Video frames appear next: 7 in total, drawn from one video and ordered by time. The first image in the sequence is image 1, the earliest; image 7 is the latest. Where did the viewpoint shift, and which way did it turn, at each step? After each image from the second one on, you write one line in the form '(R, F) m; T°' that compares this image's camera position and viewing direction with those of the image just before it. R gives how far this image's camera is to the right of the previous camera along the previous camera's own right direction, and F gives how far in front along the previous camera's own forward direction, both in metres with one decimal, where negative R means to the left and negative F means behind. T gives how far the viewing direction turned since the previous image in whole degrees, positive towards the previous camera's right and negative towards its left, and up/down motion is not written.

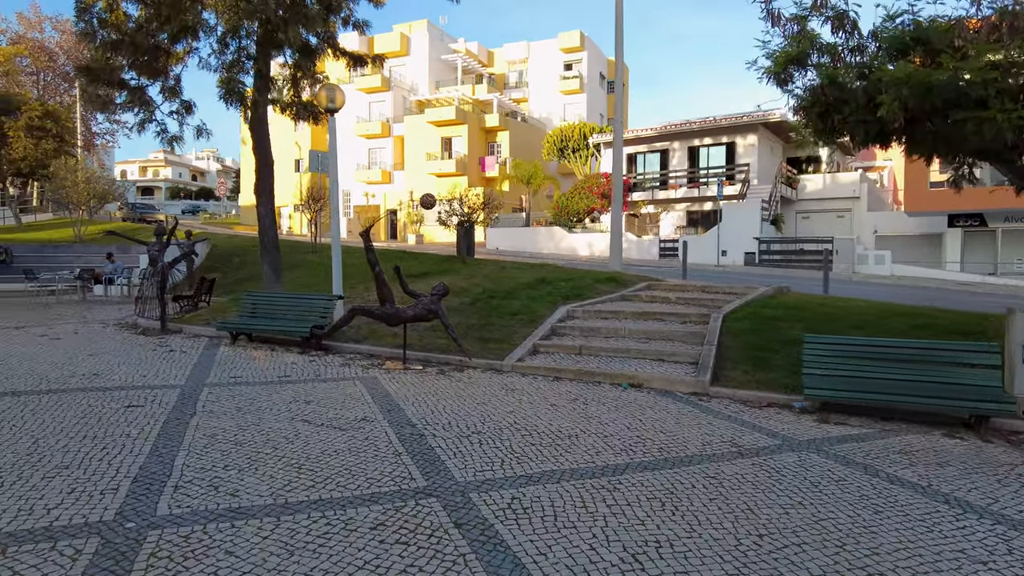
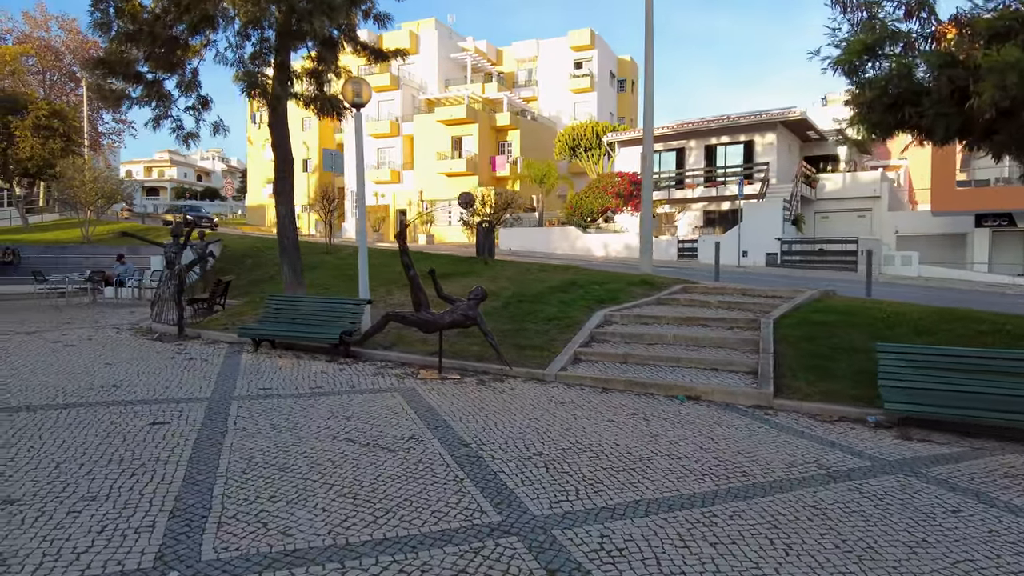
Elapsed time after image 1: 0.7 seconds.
(-0.5, +0.5) m; 0°
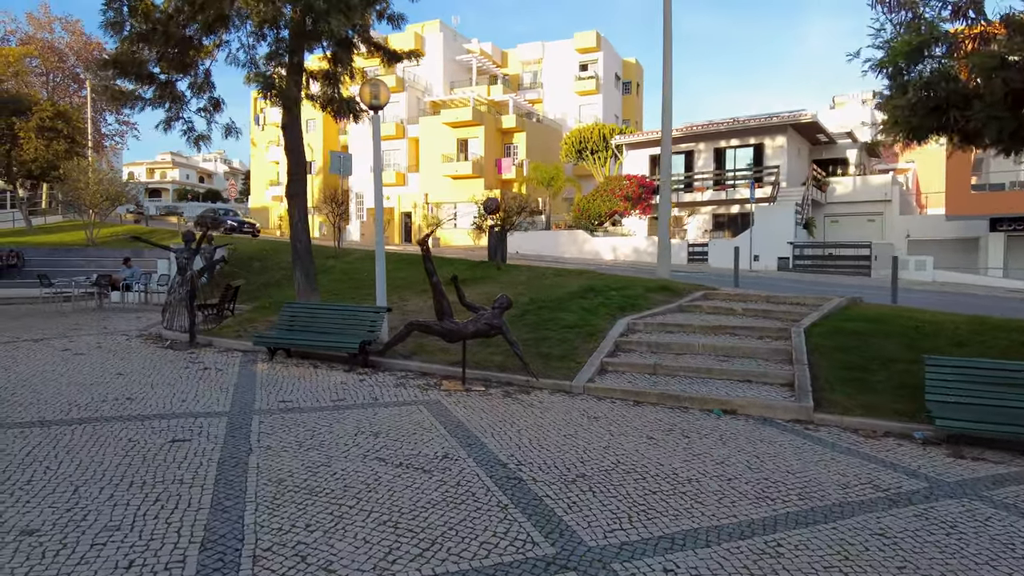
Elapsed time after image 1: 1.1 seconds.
(-0.3, +0.3) m; 0°
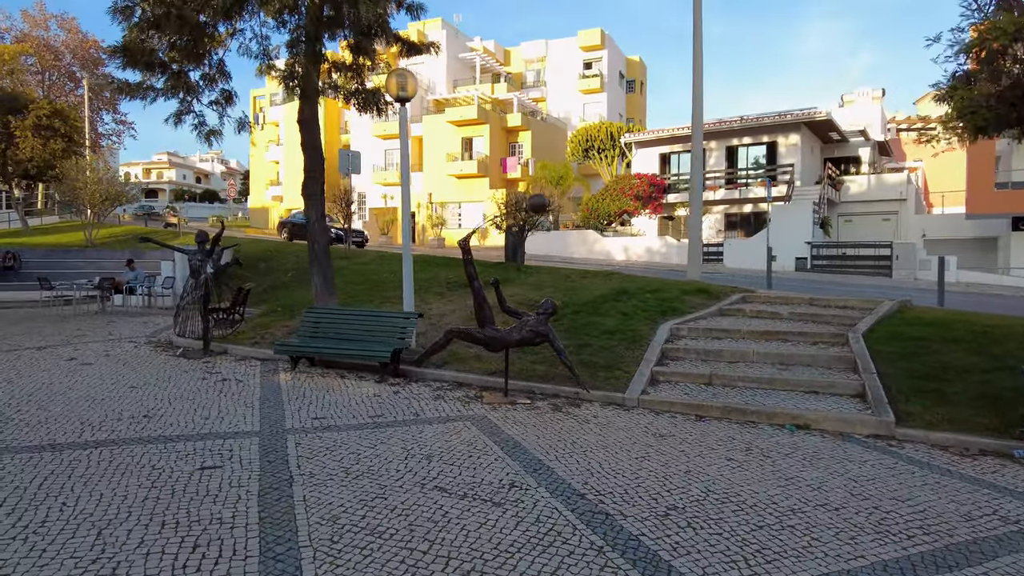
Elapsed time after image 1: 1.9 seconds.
(-0.6, +0.6) m; 0°
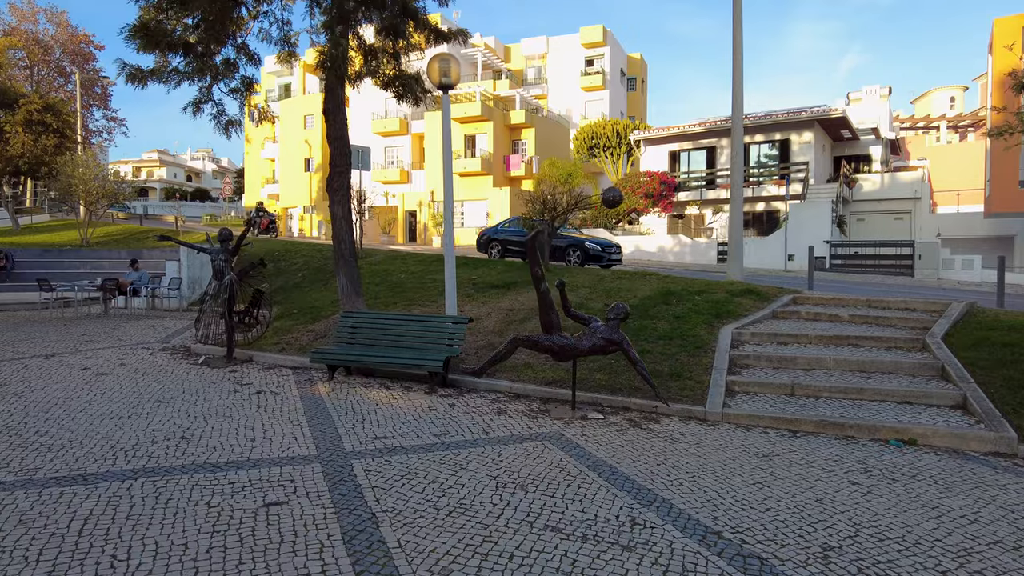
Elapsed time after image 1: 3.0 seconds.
(-0.8, +0.7) m; +1°
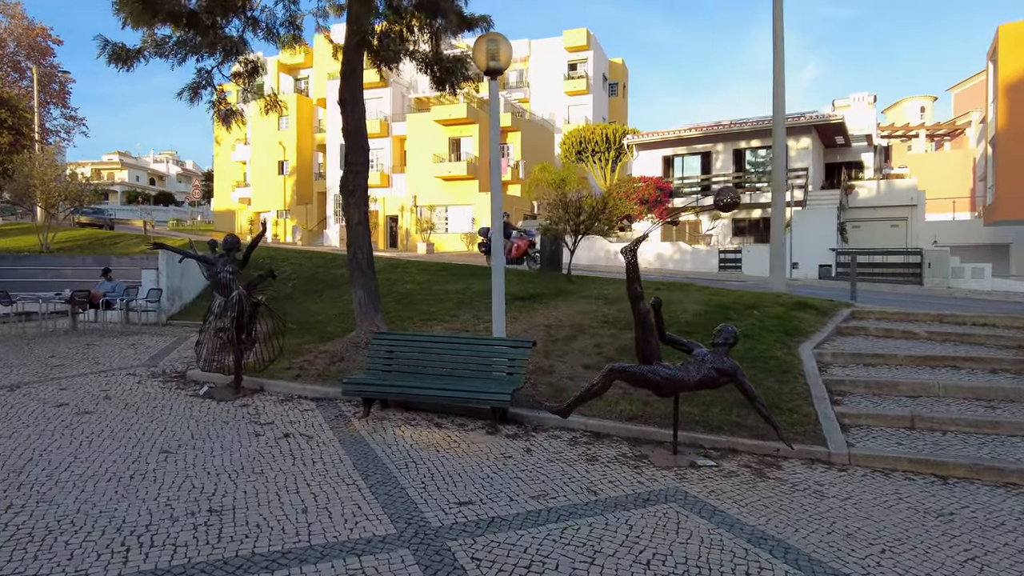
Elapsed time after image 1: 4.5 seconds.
(-1.1, +1.2) m; +3°
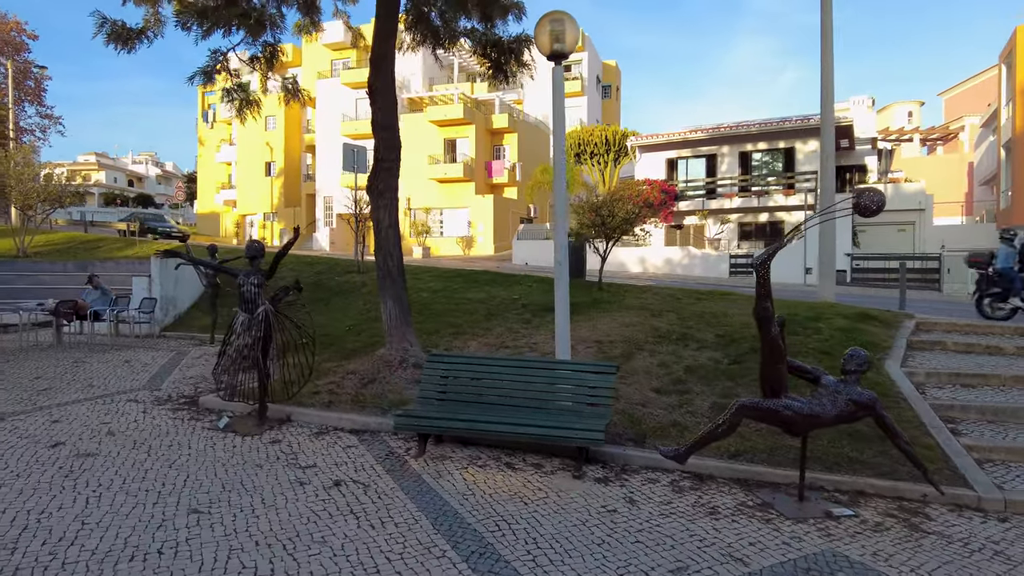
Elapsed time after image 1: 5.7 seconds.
(-0.9, +0.9) m; +2°
